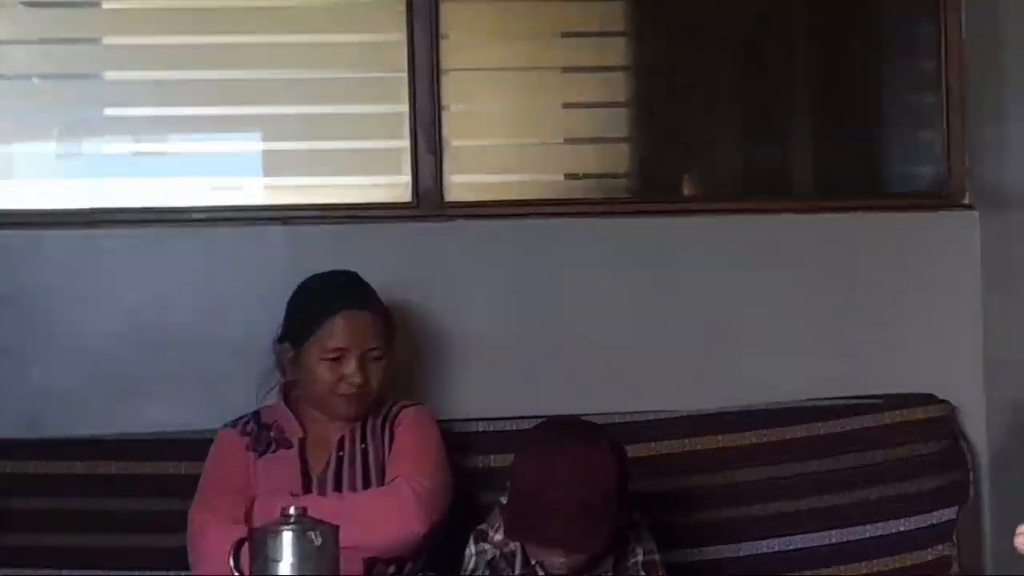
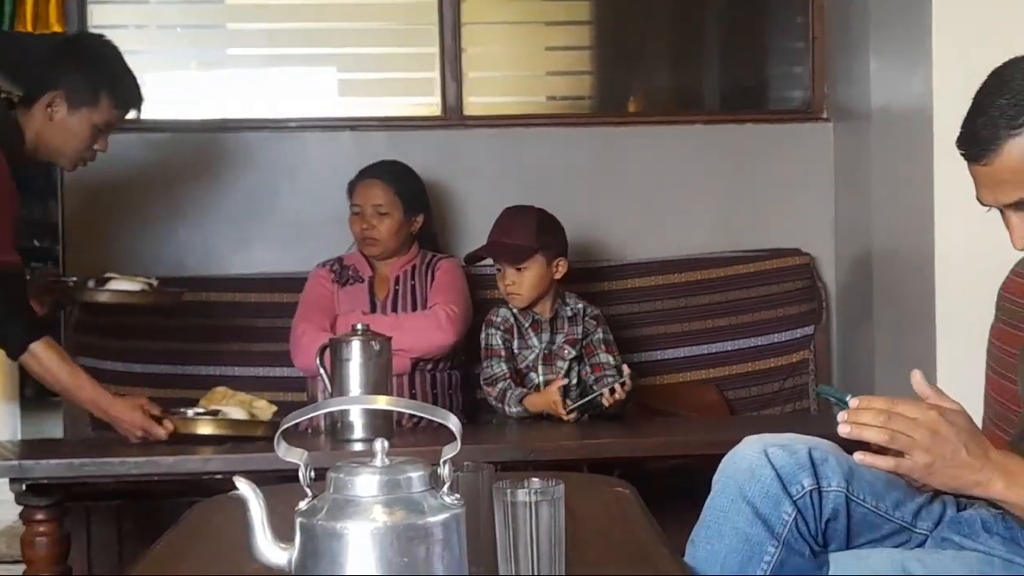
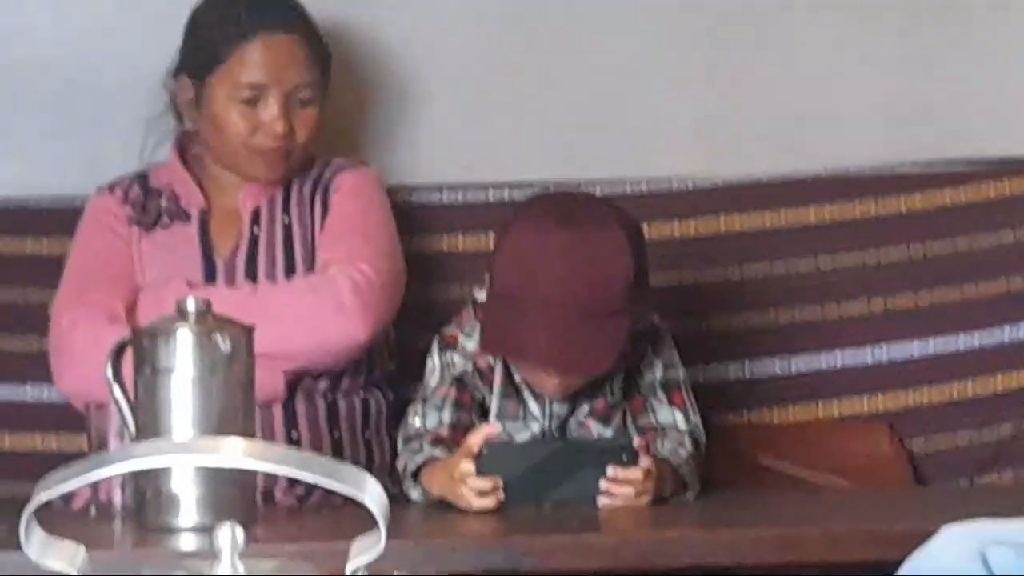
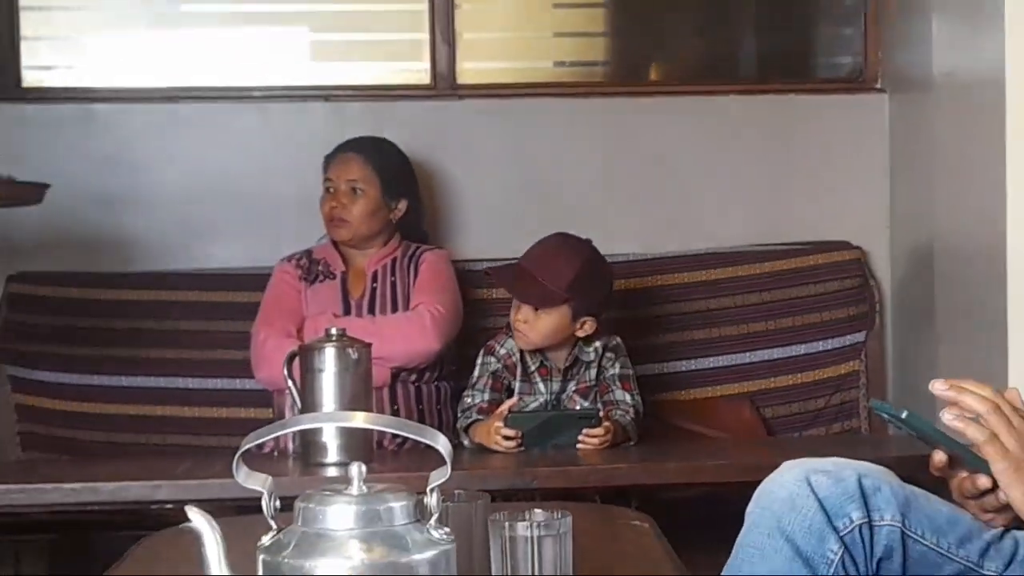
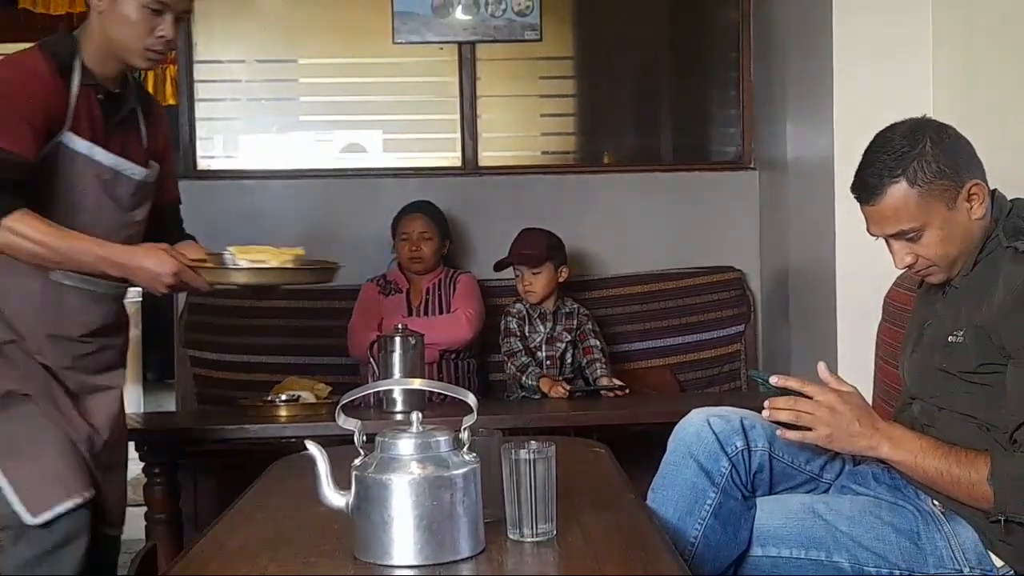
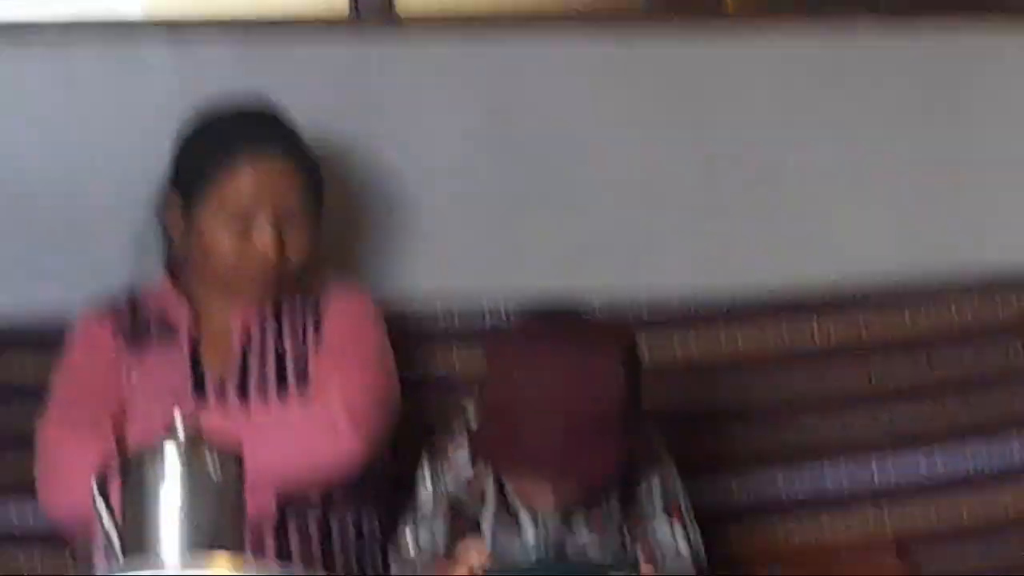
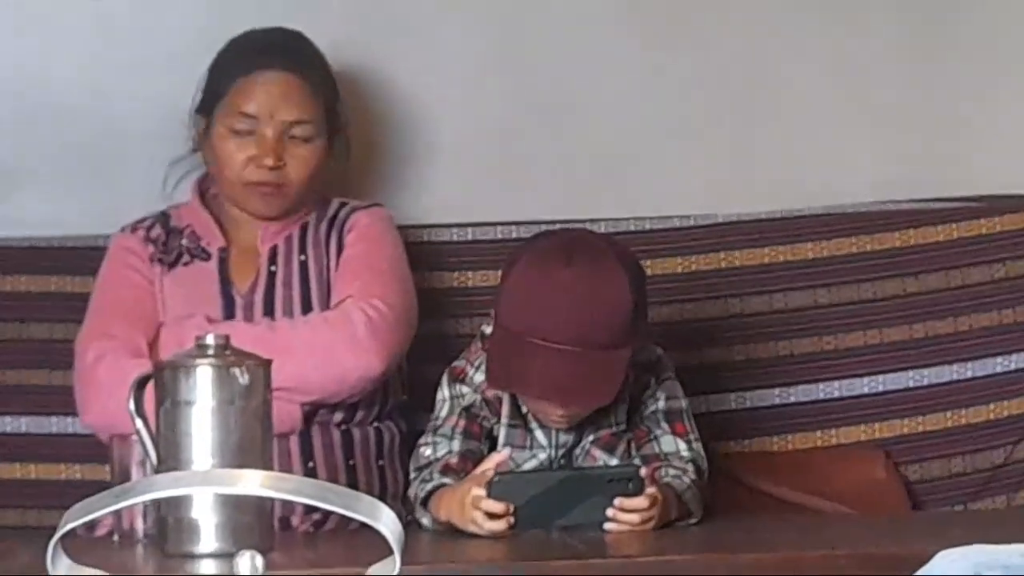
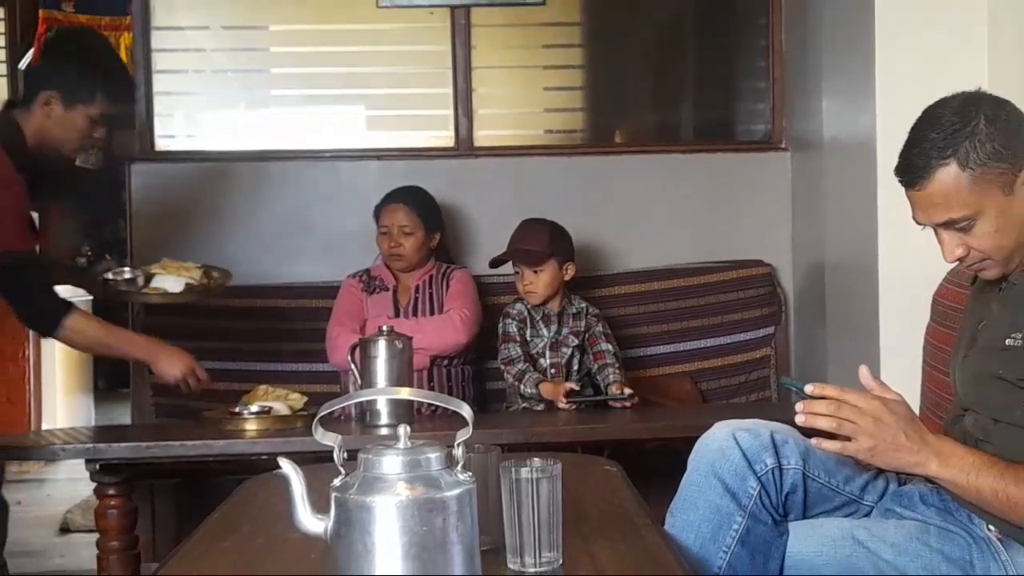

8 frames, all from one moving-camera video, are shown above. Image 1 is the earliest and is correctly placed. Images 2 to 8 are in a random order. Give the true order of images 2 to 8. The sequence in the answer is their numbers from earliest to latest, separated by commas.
6, 3, 7, 4, 2, 8, 5
